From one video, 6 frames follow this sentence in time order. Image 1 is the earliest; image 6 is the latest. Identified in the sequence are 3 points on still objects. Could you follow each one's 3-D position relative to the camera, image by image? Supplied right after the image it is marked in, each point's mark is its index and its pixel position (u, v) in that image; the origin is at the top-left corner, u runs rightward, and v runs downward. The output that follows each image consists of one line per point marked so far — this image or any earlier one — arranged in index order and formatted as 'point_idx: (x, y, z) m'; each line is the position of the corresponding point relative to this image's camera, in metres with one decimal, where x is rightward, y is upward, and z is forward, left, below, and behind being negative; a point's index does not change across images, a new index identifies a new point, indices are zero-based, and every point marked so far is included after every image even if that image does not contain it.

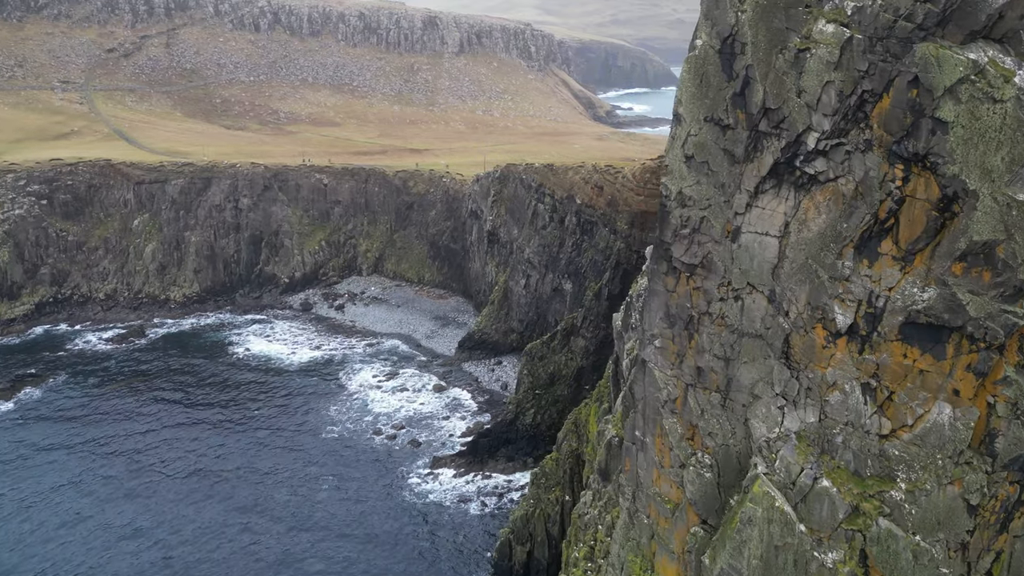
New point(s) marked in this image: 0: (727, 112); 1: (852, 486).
0: (+5.5, +4.5, +18.5) m
1: (+8.6, -5.1, +18.5) m
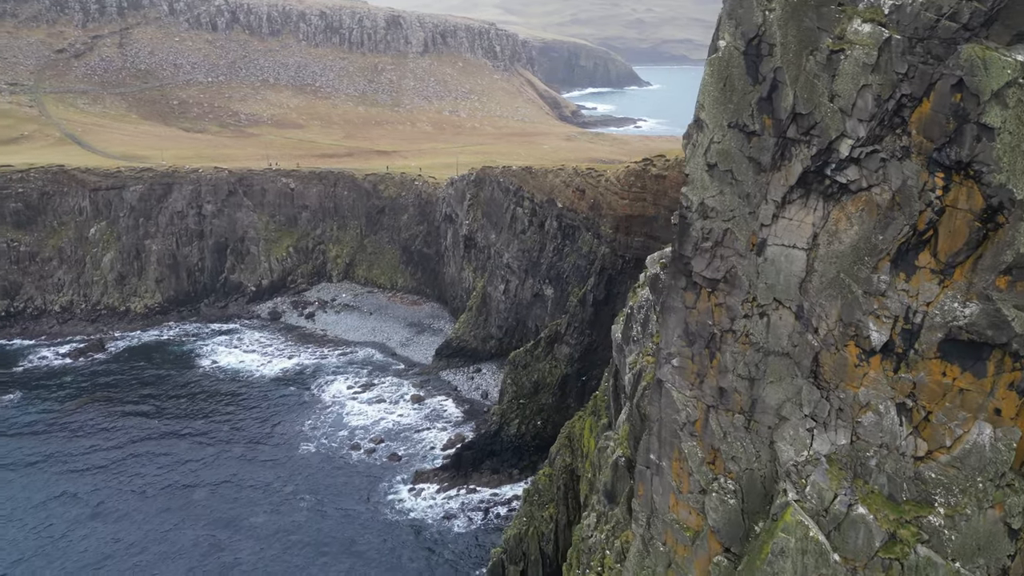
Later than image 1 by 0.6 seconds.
0: (+5.8, +4.1, +17.3) m
1: (+9.1, -5.4, +17.5) m
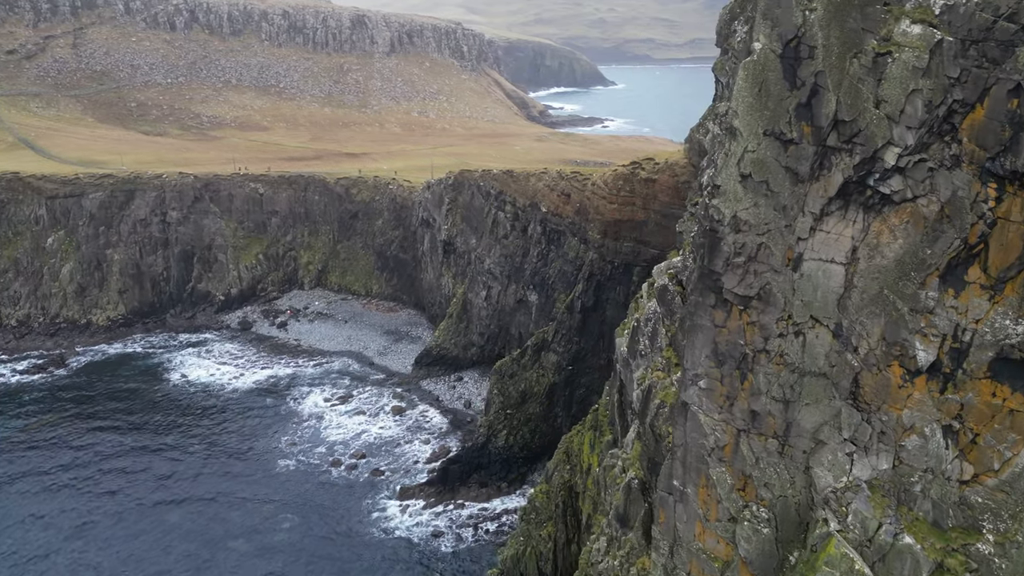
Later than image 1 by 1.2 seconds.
0: (+6.2, +3.6, +16.2) m
1: (+9.7, -5.8, +16.6) m
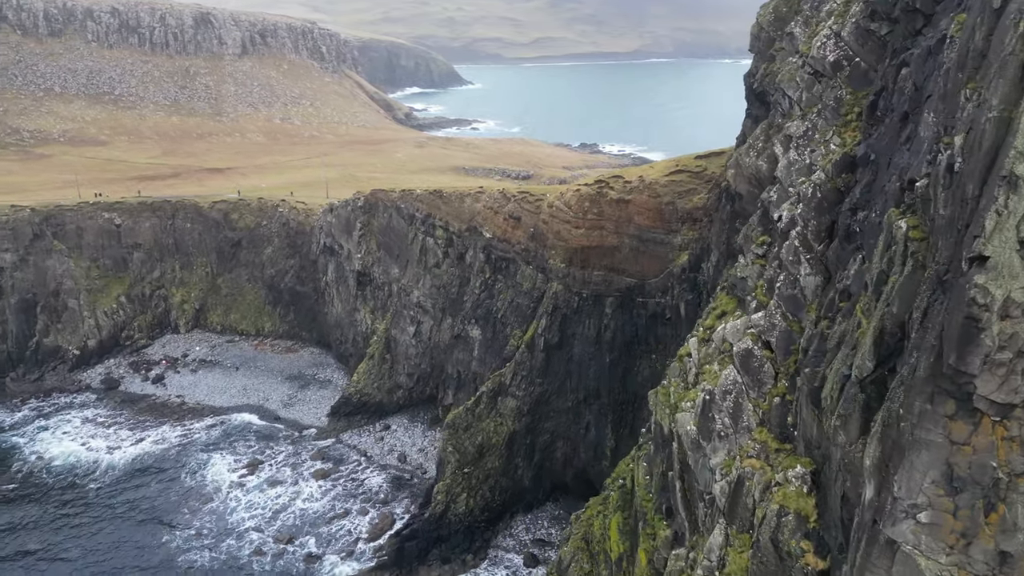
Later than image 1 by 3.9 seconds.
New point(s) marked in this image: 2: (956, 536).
0: (+9.2, +1.8, +11.4) m
1: (+13.1, -7.3, +12.5) m
2: (+8.4, -4.7, +13.7) m
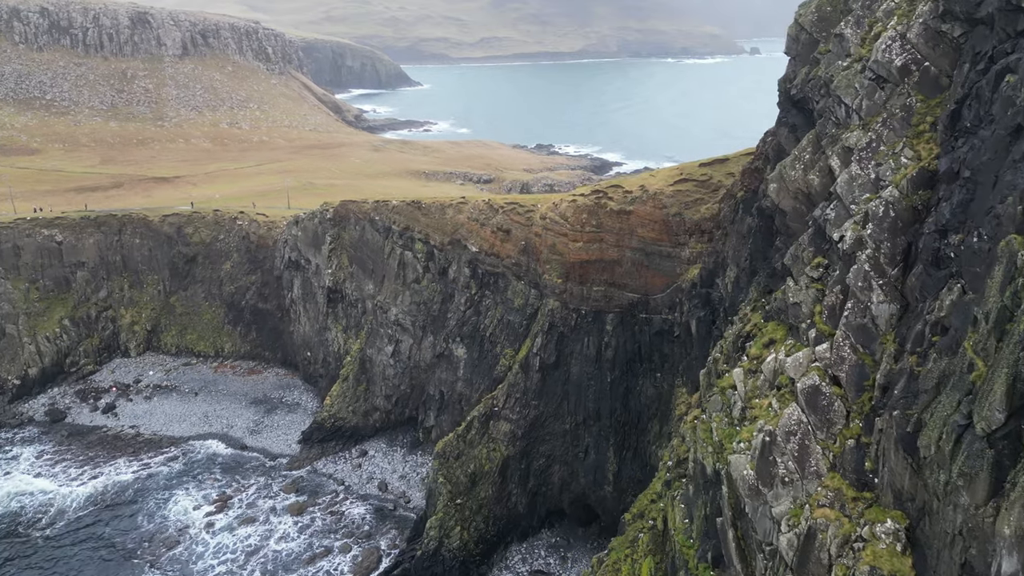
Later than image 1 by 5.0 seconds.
0: (+10.8, +1.1, +9.5) m
1: (+14.9, -7.9, +10.9) m
2: (+10.1, -5.4, +11.8) m
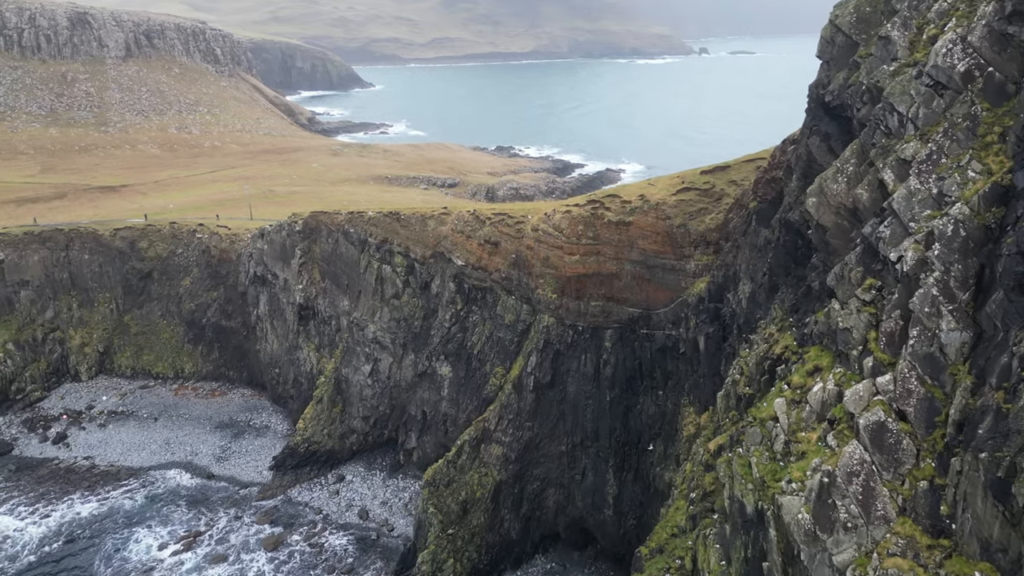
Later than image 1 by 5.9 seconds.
0: (+12.2, +0.6, +8.0) m
1: (+16.4, -8.4, +9.7) m
2: (+11.4, -6.0, +10.3) m
